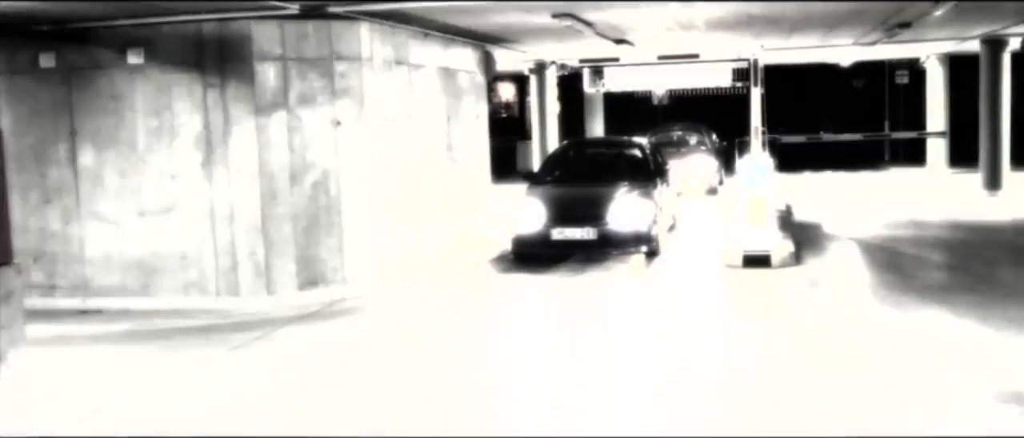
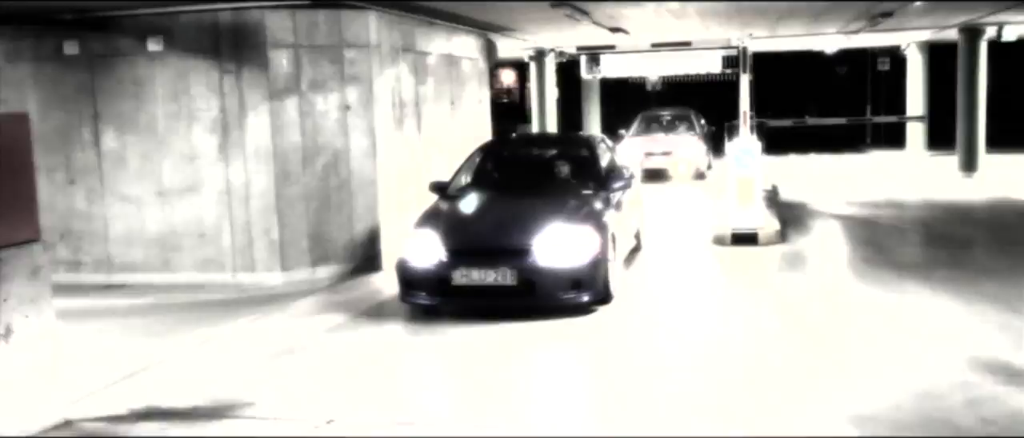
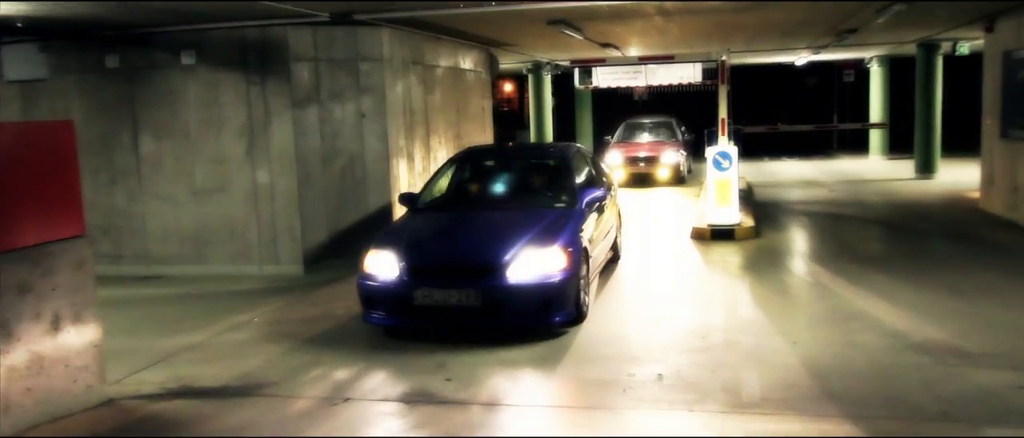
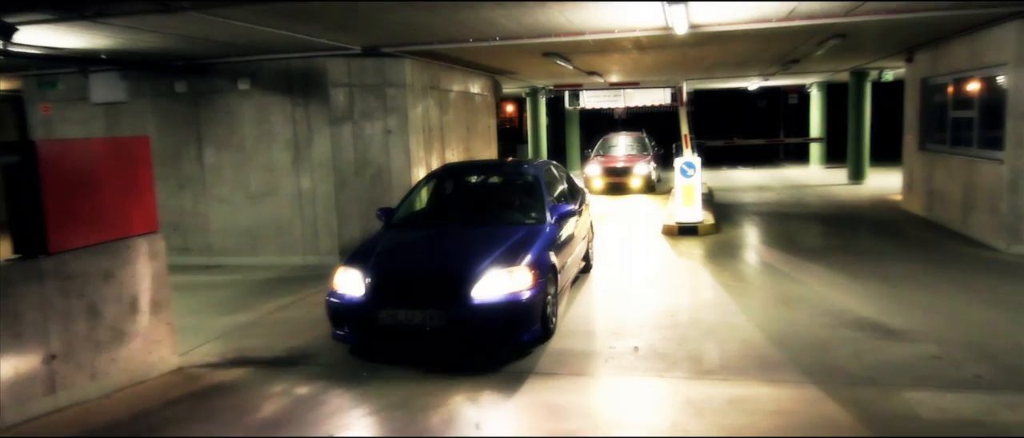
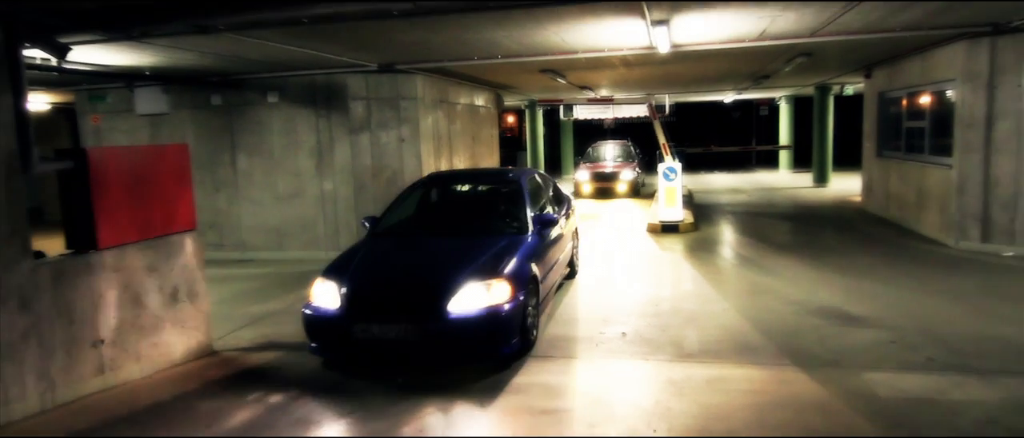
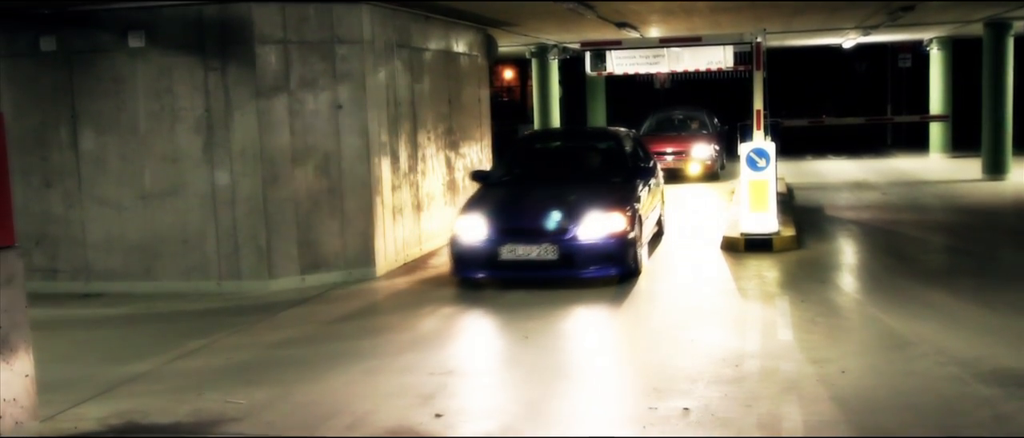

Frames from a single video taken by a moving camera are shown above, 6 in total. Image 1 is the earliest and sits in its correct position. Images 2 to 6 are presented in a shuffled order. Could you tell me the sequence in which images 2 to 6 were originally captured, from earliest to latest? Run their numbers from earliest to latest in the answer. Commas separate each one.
6, 2, 3, 4, 5
